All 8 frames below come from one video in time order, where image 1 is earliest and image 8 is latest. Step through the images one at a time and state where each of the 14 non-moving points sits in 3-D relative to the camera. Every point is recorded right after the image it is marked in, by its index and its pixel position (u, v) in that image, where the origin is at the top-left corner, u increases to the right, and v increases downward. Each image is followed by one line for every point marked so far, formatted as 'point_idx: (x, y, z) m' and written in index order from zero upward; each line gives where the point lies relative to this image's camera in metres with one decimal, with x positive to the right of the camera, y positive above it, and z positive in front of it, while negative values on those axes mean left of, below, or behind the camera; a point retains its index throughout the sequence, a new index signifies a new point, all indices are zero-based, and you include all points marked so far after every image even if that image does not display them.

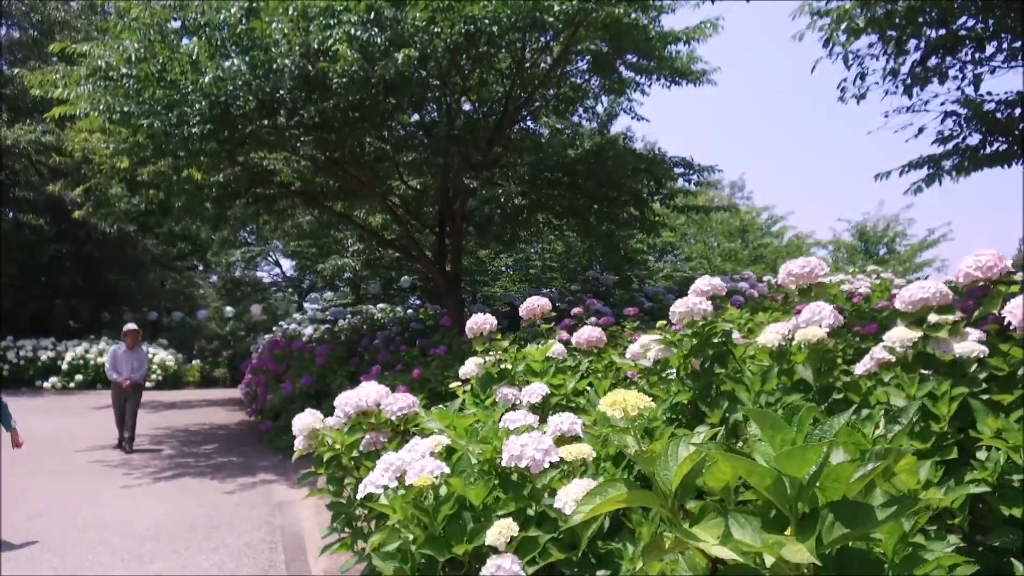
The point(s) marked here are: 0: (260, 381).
0: (-3.0, -1.1, +9.2) m
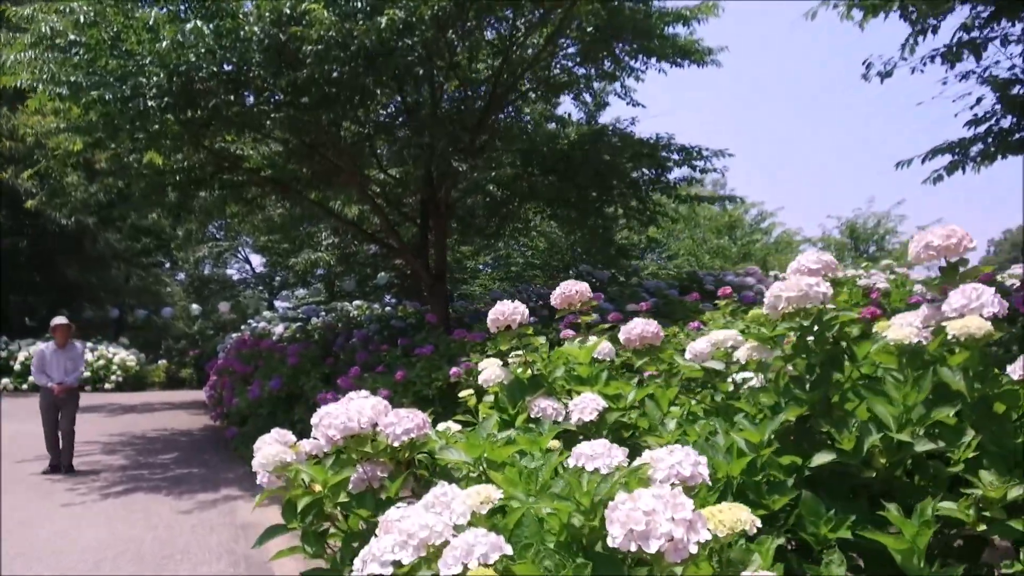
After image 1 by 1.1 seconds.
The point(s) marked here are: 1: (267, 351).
0: (-3.1, -1.0, +8.4) m
1: (-2.5, -0.7, +8.2) m
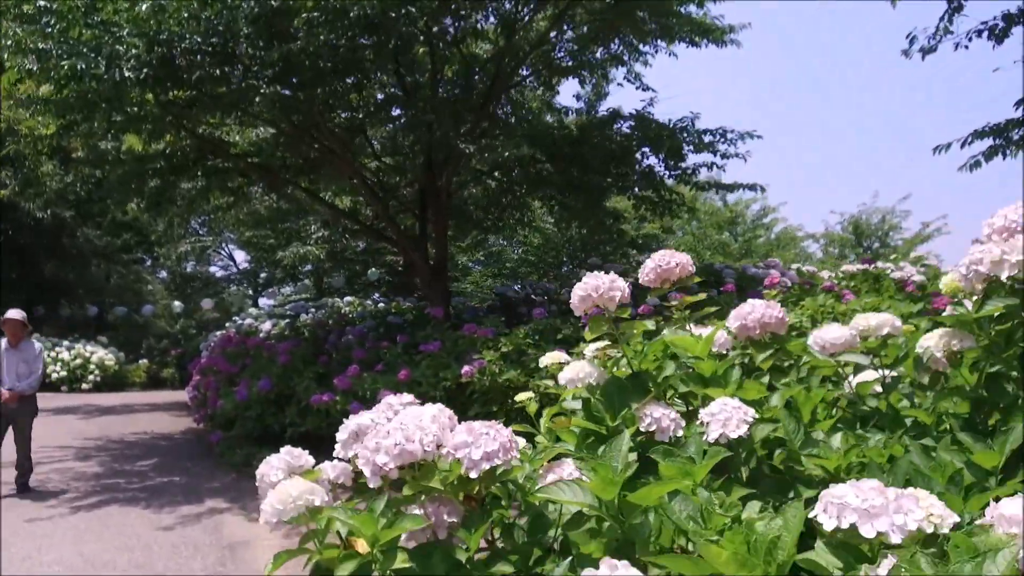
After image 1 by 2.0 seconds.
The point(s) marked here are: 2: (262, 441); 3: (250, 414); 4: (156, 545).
0: (-3.0, -1.0, +7.8) m
1: (-2.5, -0.6, +7.6) m
2: (-2.2, -1.4, +7.0) m
3: (-2.3, -1.1, +6.7) m
4: (-2.1, -1.5, +4.6) m
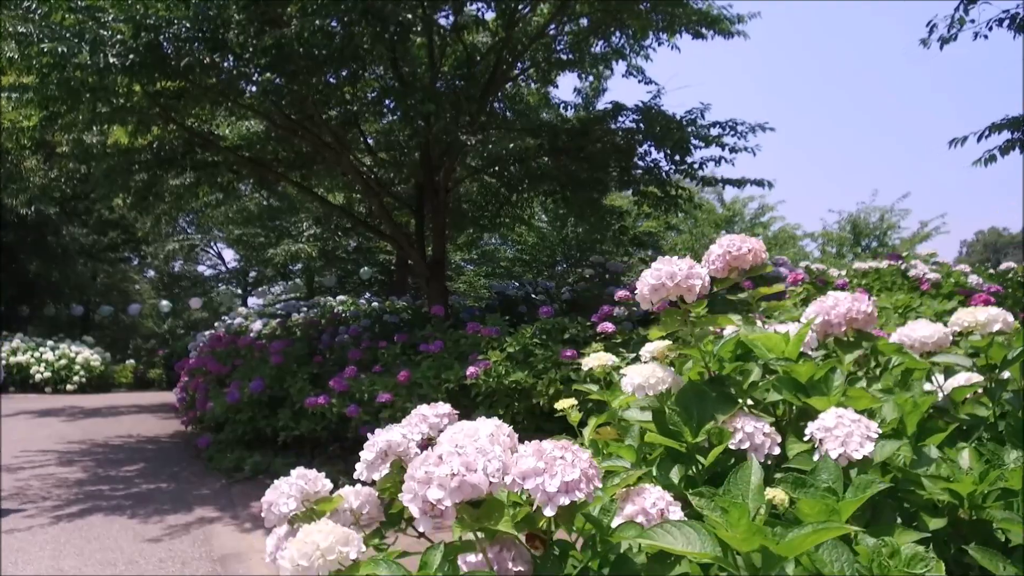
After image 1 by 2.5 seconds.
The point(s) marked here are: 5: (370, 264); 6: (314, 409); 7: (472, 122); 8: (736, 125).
0: (-3.0, -0.9, +7.5) m
1: (-2.4, -0.6, +7.3) m
2: (-2.2, -1.3, +6.7) m
3: (-2.2, -1.1, +6.5) m
4: (-2.0, -1.5, +4.3) m
5: (-1.9, +0.3, +10.3) m
6: (-1.5, -0.9, +5.8) m
7: (-0.4, +1.7, +8.0) m
8: (+1.9, +1.4, +6.6) m
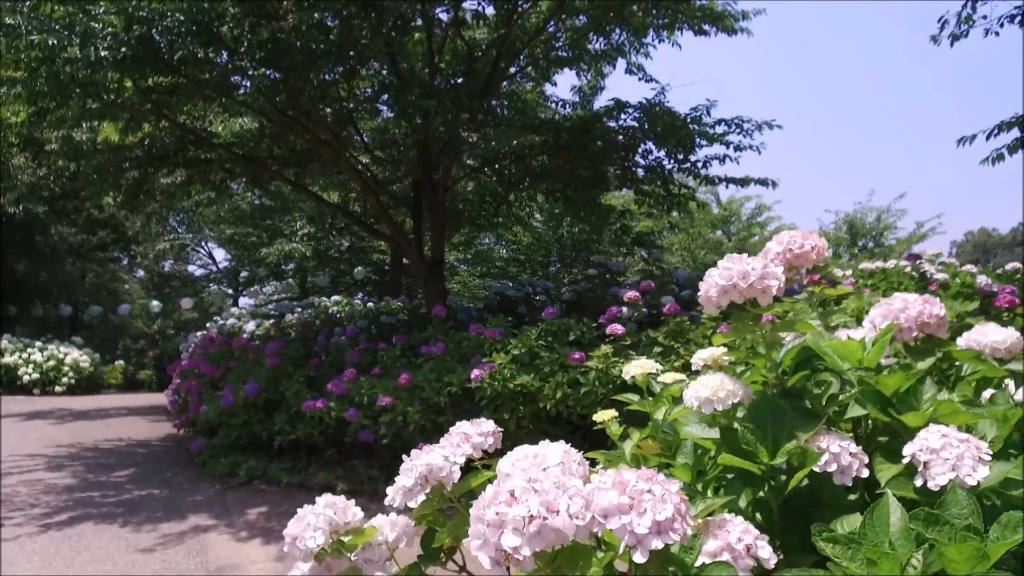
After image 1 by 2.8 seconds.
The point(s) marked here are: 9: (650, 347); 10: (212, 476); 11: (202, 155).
0: (-3.0, -0.9, +7.4) m
1: (-2.4, -0.6, +7.1) m
2: (-2.2, -1.3, +6.5) m
3: (-2.2, -1.1, +6.3) m
4: (-2.0, -1.5, +4.2) m
5: (-1.9, +0.3, +10.1) m
6: (-1.4, -0.9, +5.6) m
7: (-0.4, +1.7, +7.8) m
8: (+1.9, +1.4, +6.5) m
9: (+0.8, -0.3, +4.4) m
10: (-2.3, -1.5, +6.1) m
11: (-3.4, +1.5, +8.5) m
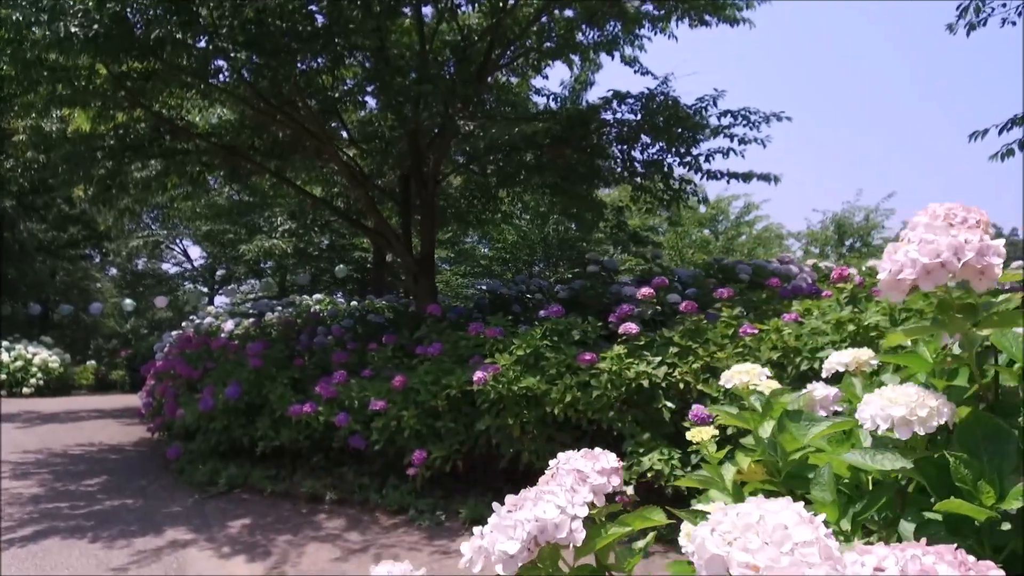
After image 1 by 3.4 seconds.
0: (-3.1, -0.9, +7.0) m
1: (-2.5, -0.6, +6.7) m
2: (-2.2, -1.3, +6.2) m
3: (-2.2, -1.0, +5.9) m
4: (-2.0, -1.5, +3.8) m
5: (-2.1, +0.3, +9.8) m
6: (-1.4, -0.9, +5.3) m
7: (-0.5, +1.7, +7.5) m
8: (+1.9, +1.4, +6.3) m
9: (+0.8, -0.3, +4.1) m
10: (-2.4, -1.4, +5.7) m
11: (-3.5, +1.5, +8.1) m
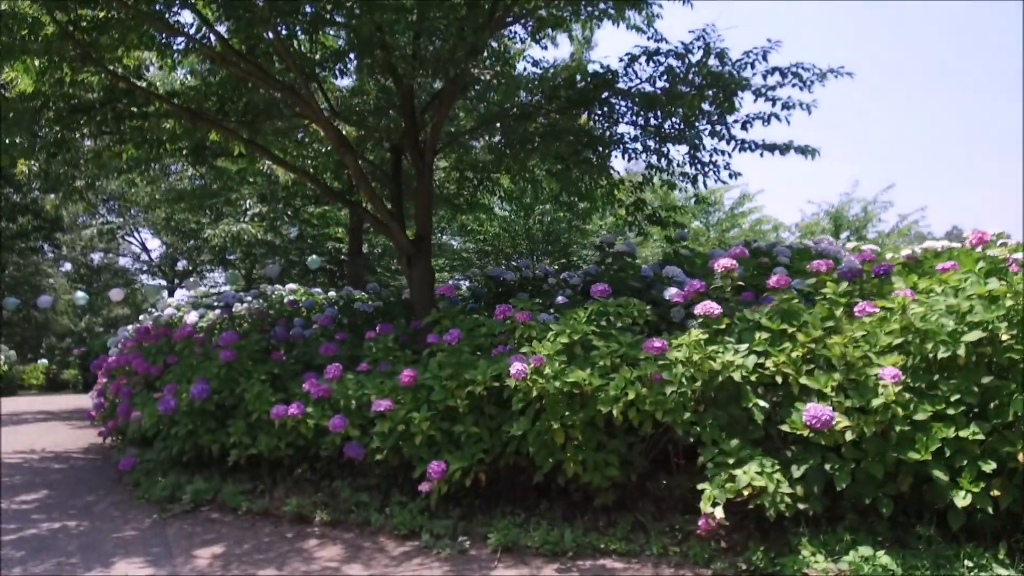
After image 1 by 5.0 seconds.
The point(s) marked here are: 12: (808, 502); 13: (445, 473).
0: (-3.0, -0.8, +6.0) m
1: (-2.4, -0.4, +5.8) m
2: (-2.1, -1.2, +5.2) m
3: (-2.1, -0.9, +5.0) m
4: (-1.8, -1.3, +2.9) m
5: (-2.1, +0.5, +8.8) m
6: (-1.3, -0.7, +4.3) m
7: (-0.4, +1.8, +6.6) m
8: (+2.0, +1.5, +5.5) m
9: (+1.0, -0.2, +3.3) m
10: (-2.2, -1.3, +4.8) m
11: (-3.4, +1.6, +7.1) m
12: (+1.2, -0.8, +3.1) m
13: (-0.3, -0.9, +3.8) m
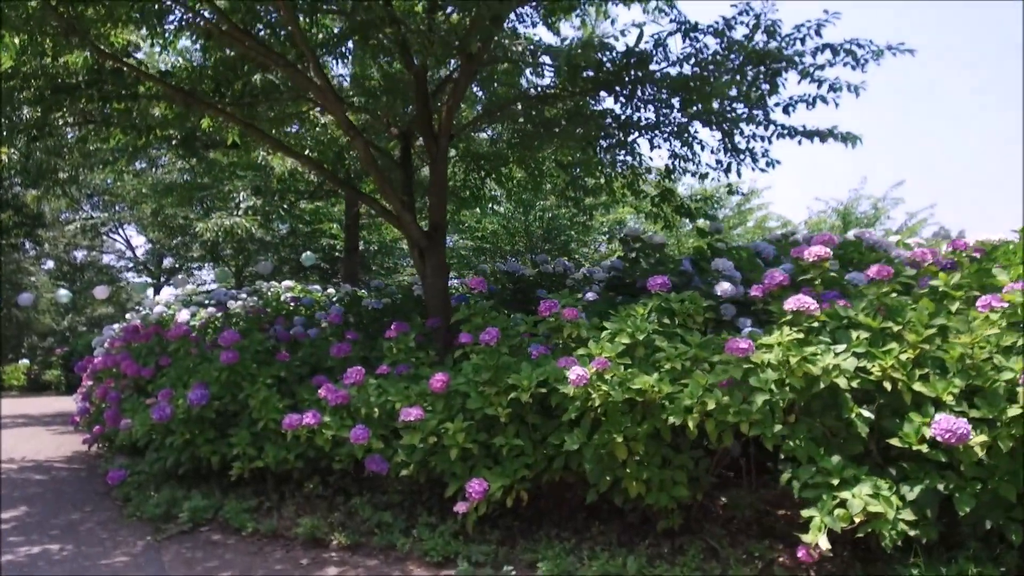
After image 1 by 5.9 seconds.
0: (-2.8, -0.7, +5.5) m
1: (-2.2, -0.4, +5.3) m
2: (-1.9, -1.1, +4.7) m
3: (-1.9, -0.9, +4.5) m
4: (-1.5, -1.3, +2.4) m
5: (-2.0, +0.5, +8.3) m
6: (-1.1, -0.7, +3.8) m
7: (-0.2, +1.9, +6.2) m
8: (+2.2, +1.5, +5.1) m
9: (+1.2, -0.2, +2.9) m
10: (-2.0, -1.3, +4.3) m
11: (-3.3, +1.7, +6.6) m
12: (+1.4, -0.8, +2.6) m
13: (-0.1, -0.9, +3.3) m
